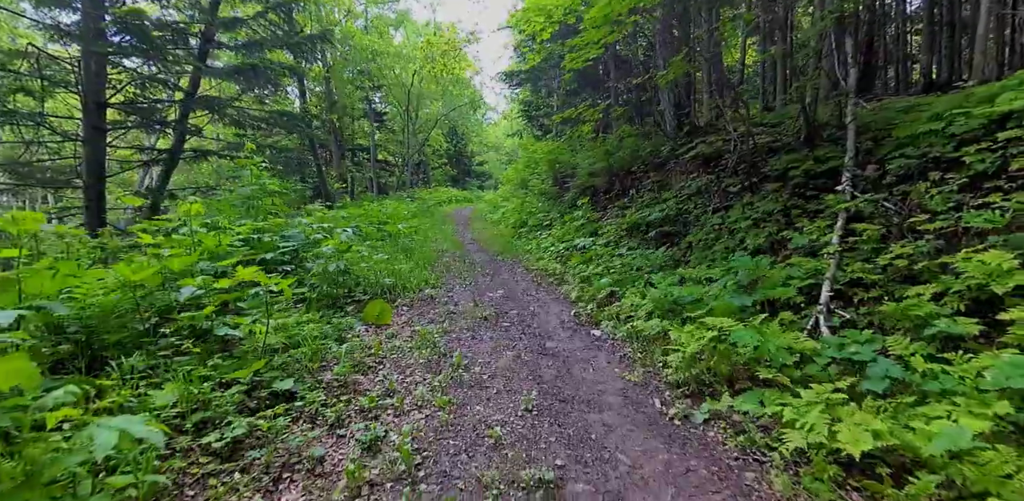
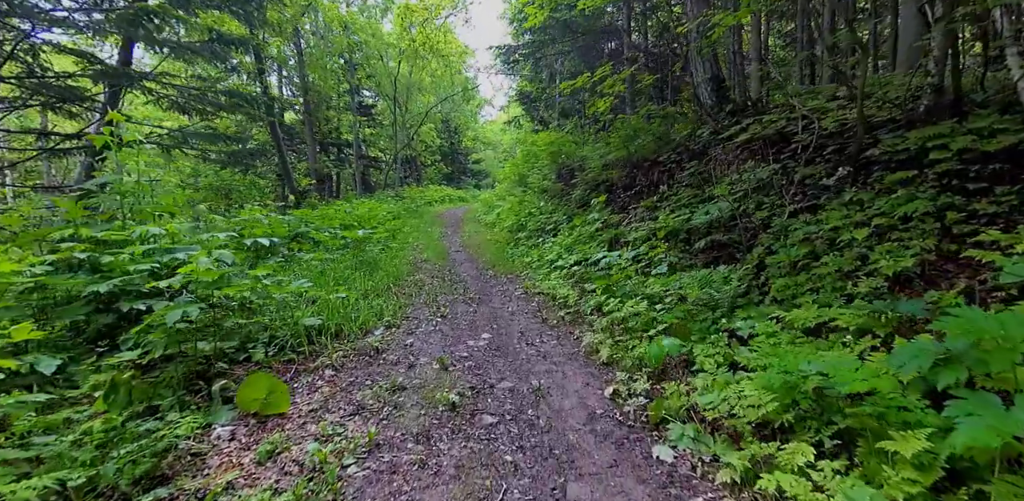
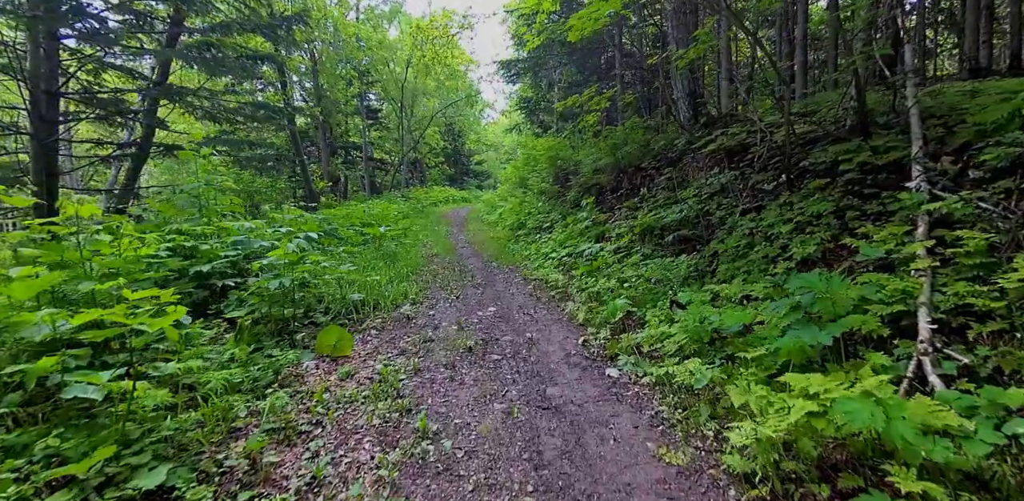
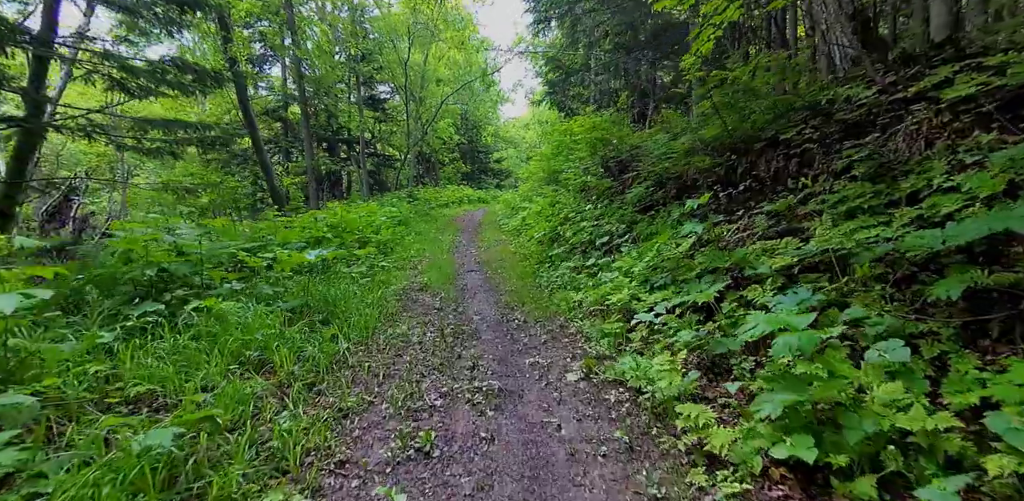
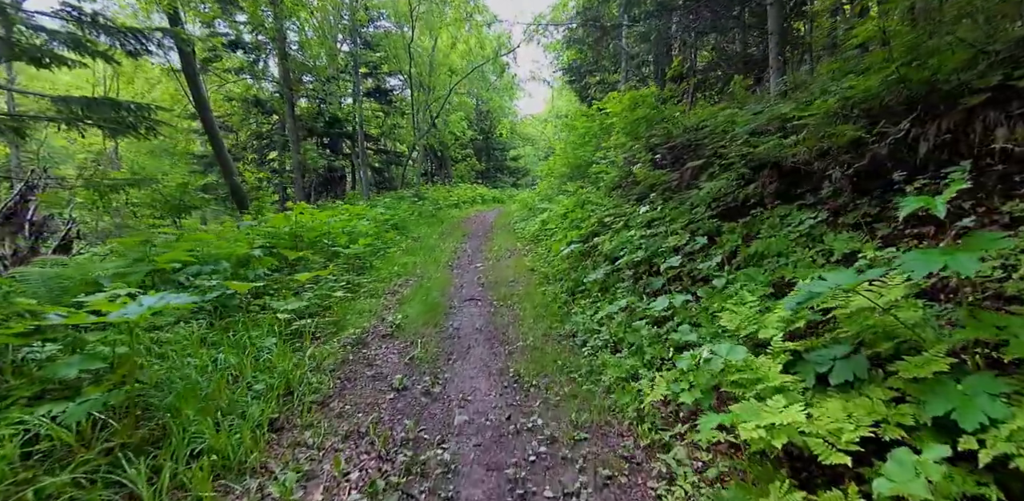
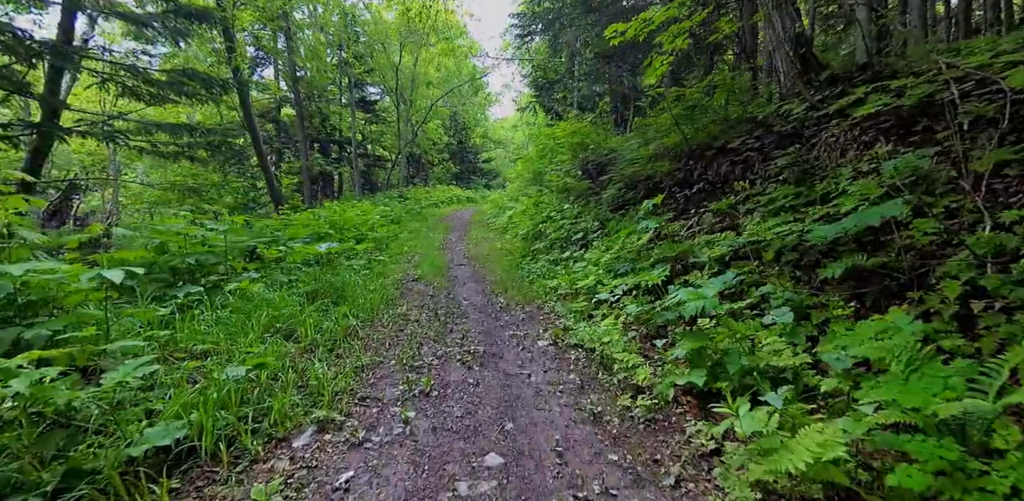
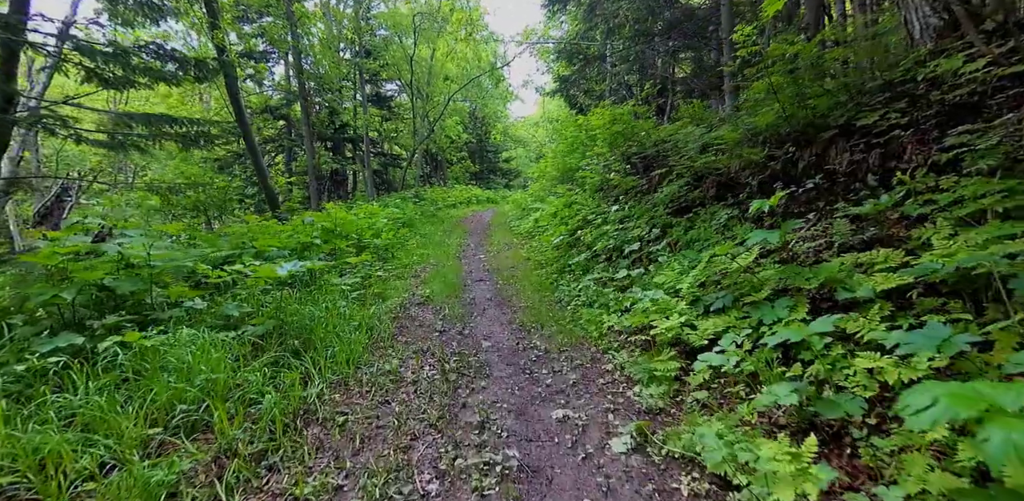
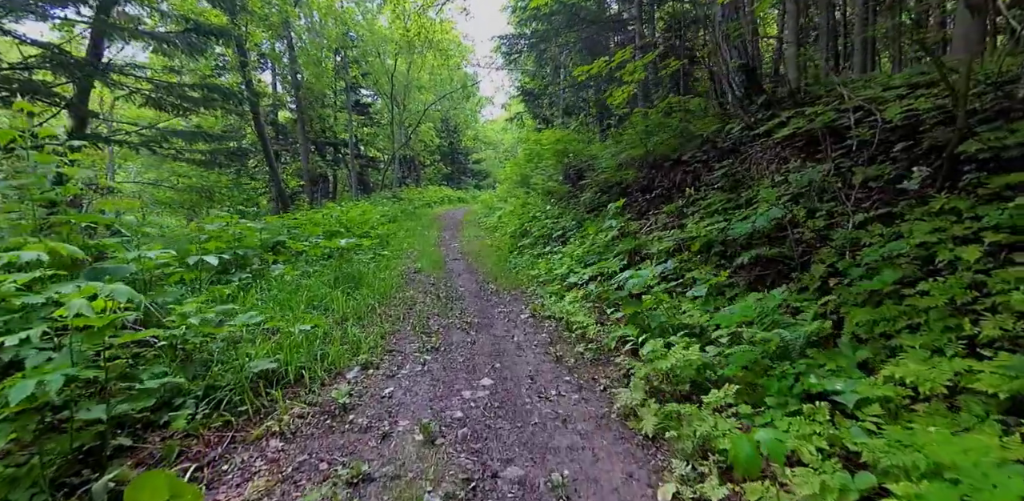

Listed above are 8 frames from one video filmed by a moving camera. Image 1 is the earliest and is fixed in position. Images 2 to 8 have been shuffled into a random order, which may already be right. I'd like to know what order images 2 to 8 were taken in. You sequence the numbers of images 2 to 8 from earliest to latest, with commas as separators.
3, 2, 8, 6, 4, 7, 5
